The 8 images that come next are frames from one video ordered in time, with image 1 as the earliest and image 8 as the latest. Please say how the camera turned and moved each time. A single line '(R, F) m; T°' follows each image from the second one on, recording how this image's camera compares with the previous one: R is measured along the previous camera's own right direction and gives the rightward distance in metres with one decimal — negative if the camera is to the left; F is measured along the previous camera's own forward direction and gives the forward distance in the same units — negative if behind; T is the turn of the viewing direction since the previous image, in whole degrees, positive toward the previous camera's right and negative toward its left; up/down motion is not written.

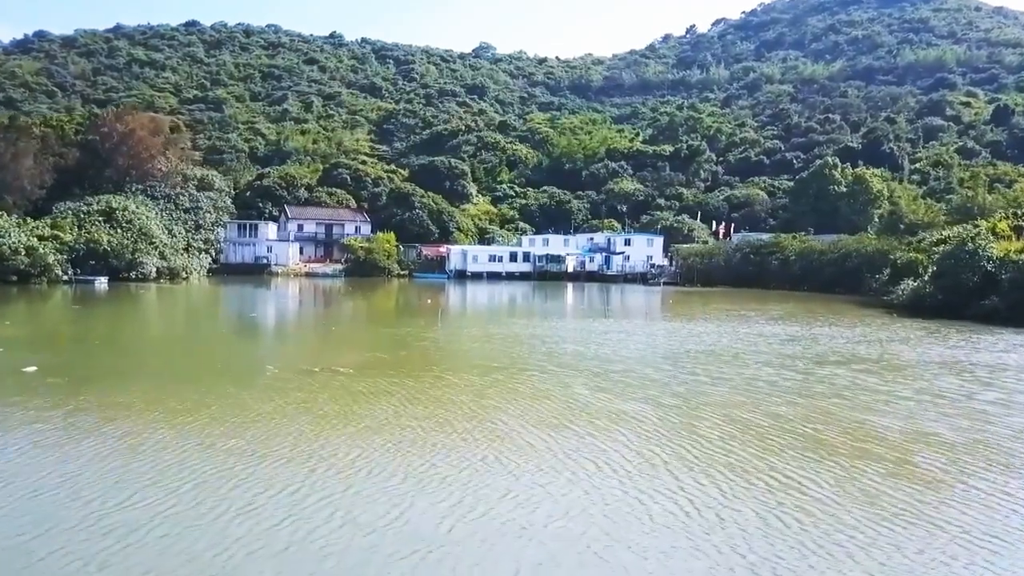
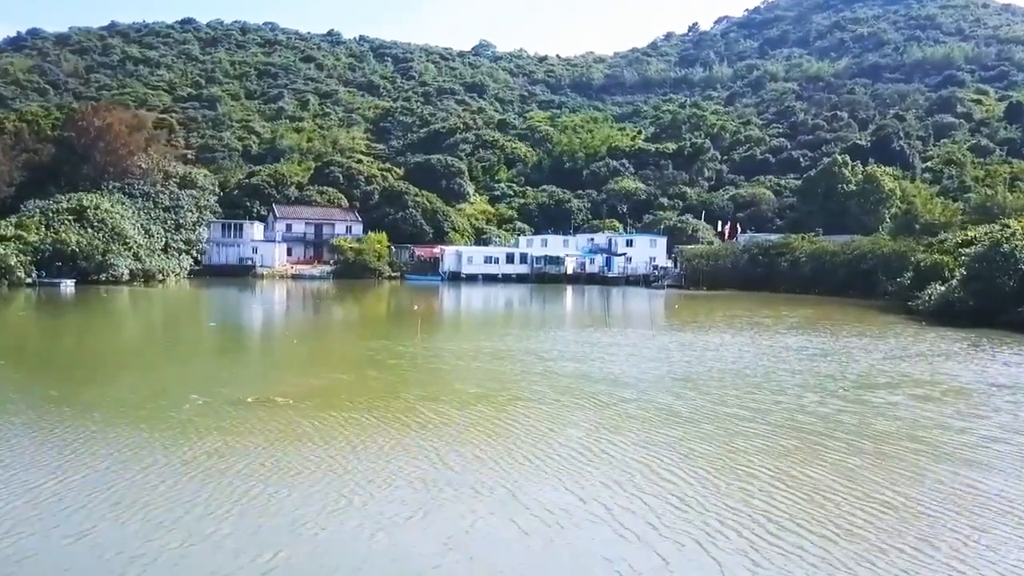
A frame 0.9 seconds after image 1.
(+0.3, +2.9) m; 0°
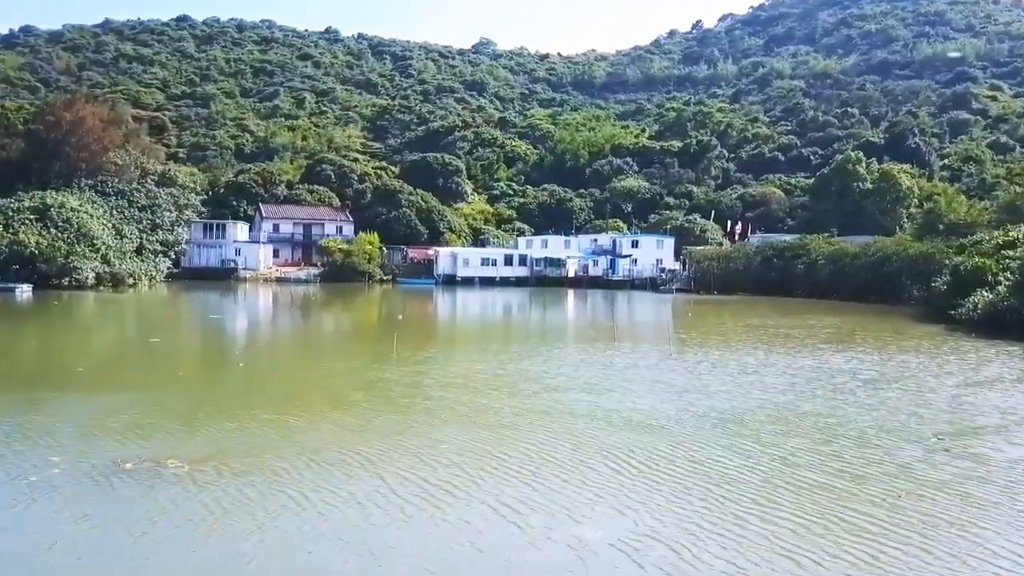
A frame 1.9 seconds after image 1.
(+0.2, +3.5) m; 0°
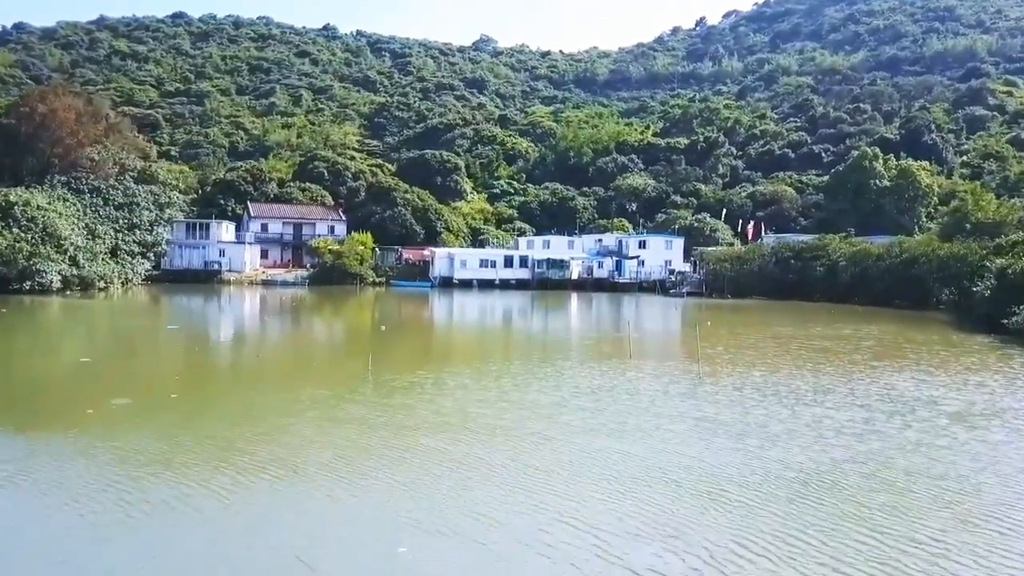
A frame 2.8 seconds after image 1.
(+0.1, +3.2) m; 0°
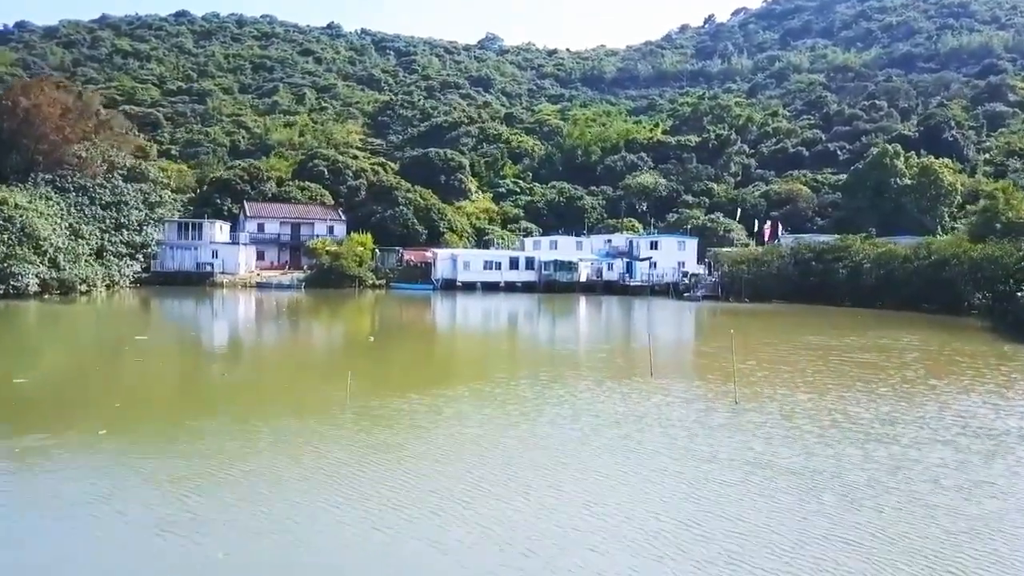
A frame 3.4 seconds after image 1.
(0.0, +2.4) m; 0°
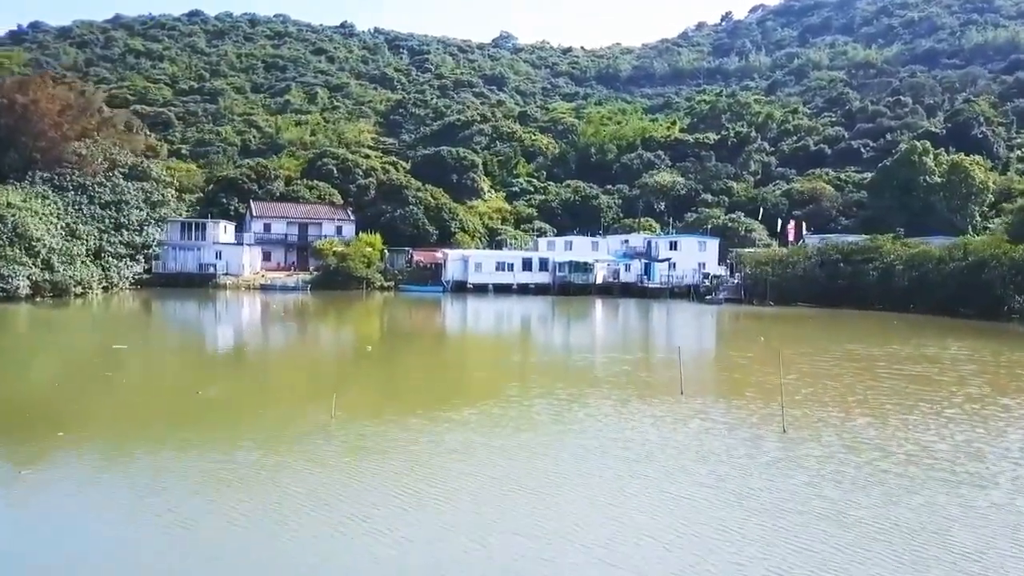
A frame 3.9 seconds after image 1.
(+0.1, +2.0) m; -1°
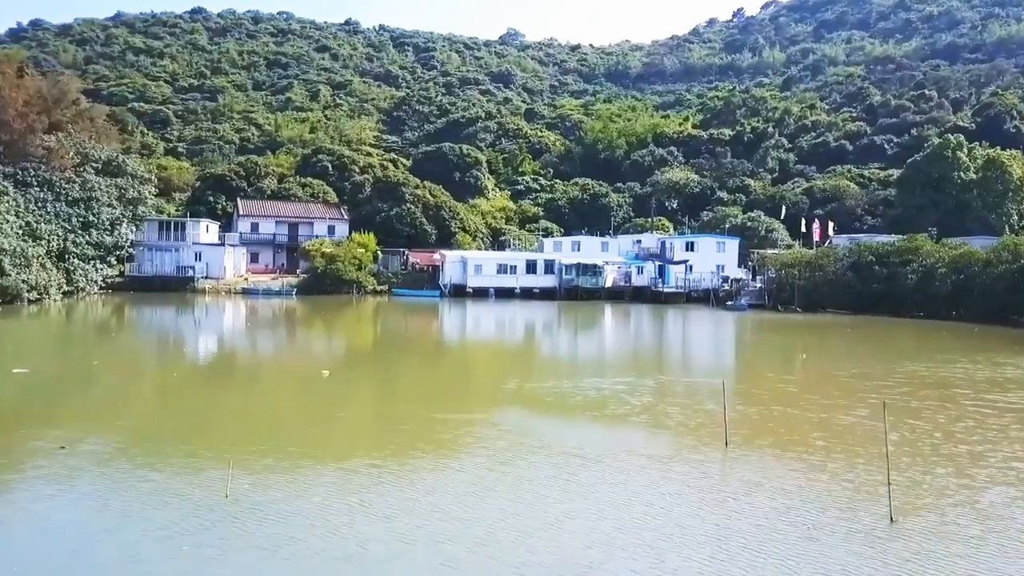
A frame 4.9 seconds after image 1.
(+0.3, +3.9) m; -1°
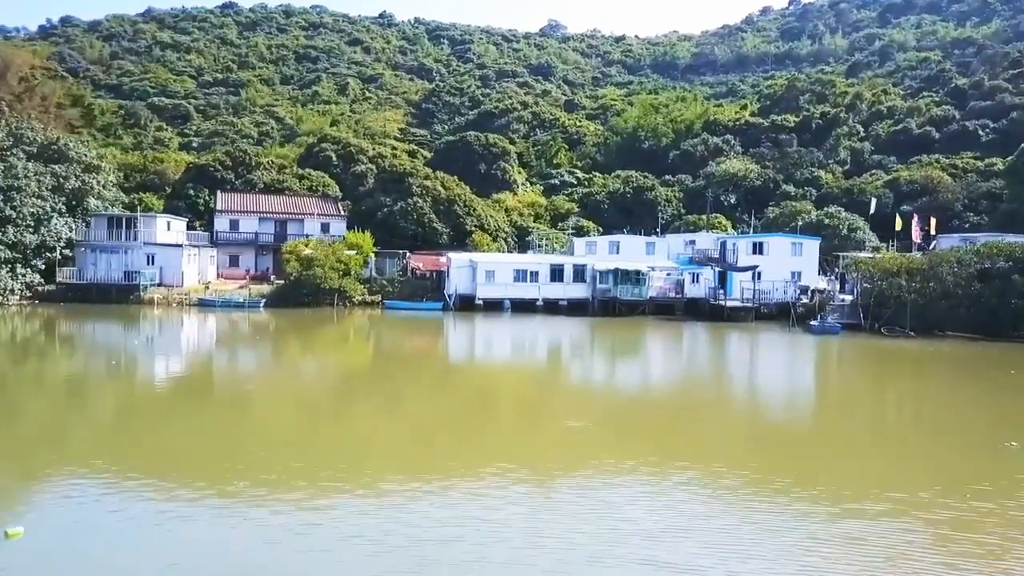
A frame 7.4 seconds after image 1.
(+1.0, +9.4) m; -3°
